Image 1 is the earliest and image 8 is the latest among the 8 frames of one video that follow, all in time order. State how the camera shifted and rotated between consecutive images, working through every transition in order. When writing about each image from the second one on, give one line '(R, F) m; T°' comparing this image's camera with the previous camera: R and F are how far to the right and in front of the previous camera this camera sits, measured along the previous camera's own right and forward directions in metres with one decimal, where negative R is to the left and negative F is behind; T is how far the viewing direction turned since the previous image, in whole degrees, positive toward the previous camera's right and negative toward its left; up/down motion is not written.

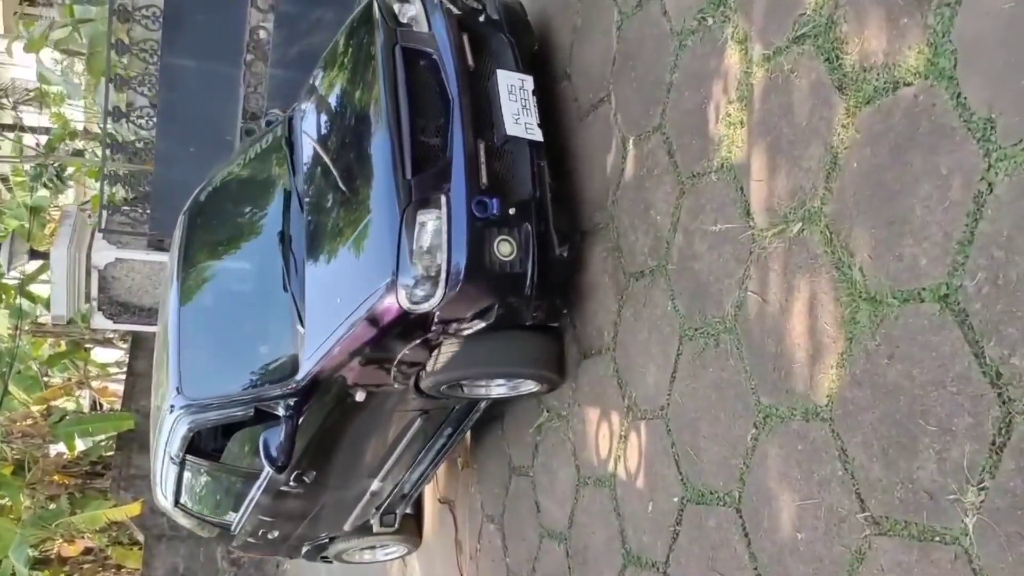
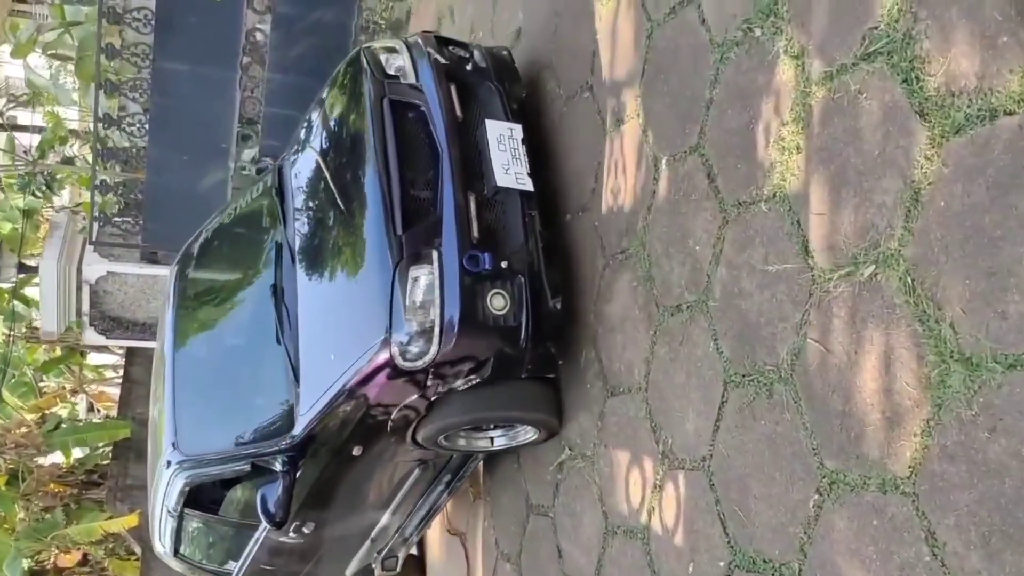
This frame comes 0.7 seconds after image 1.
(-0.1, +0.3) m; 0°
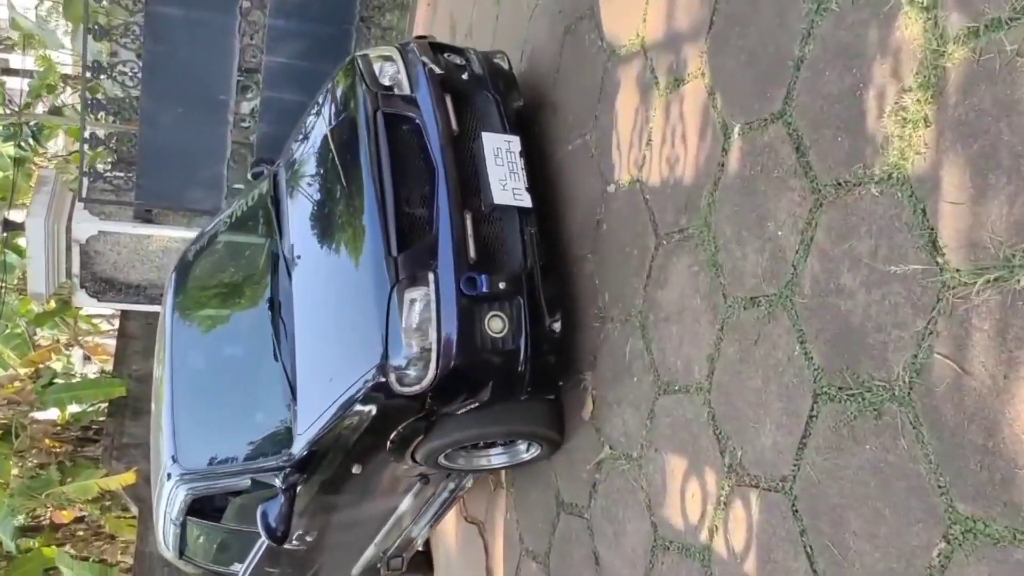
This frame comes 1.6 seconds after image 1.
(-0.1, +0.4) m; 0°
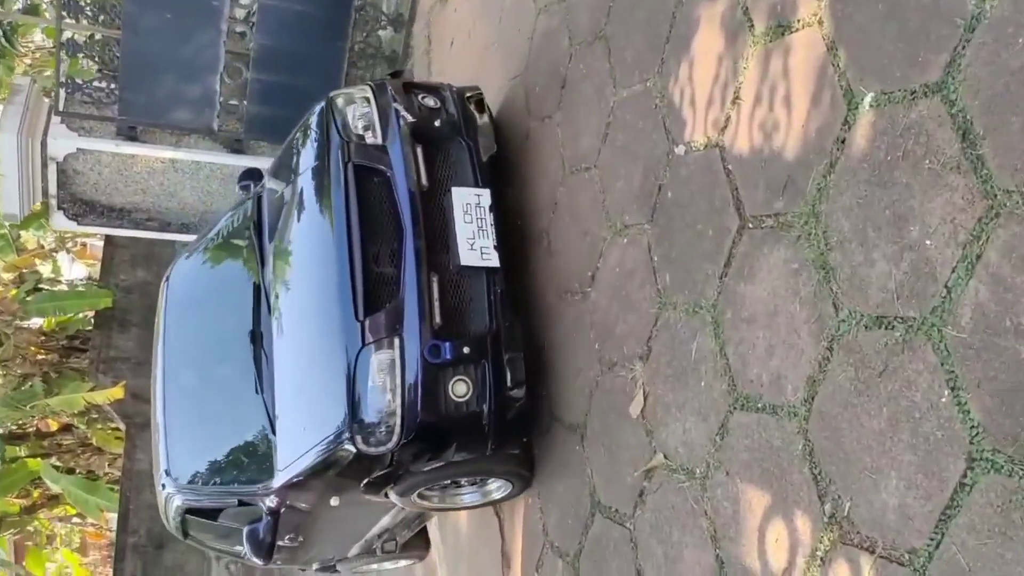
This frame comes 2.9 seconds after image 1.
(-0.2, +0.5) m; +1°
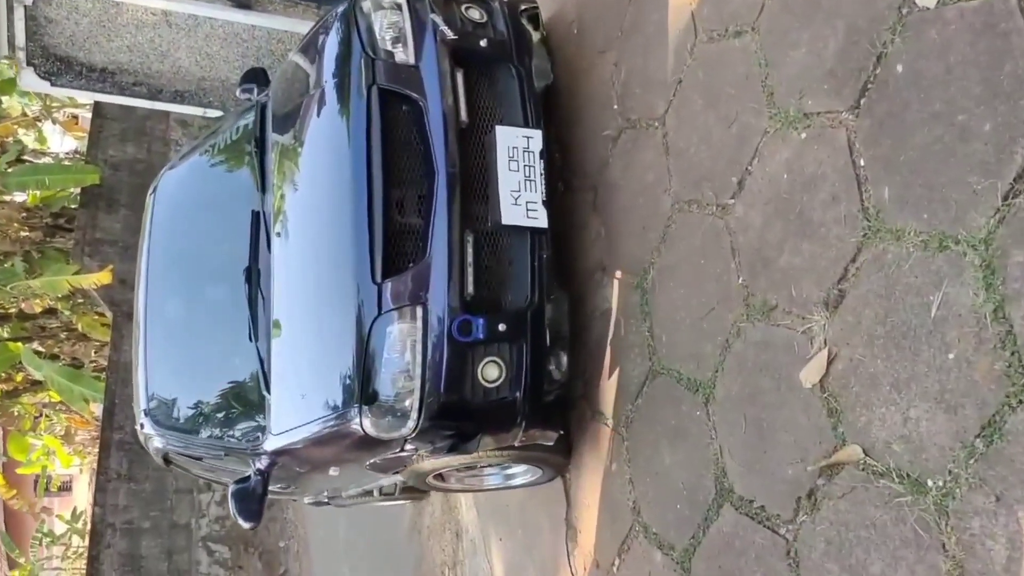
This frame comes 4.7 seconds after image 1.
(-0.3, +0.8) m; +1°
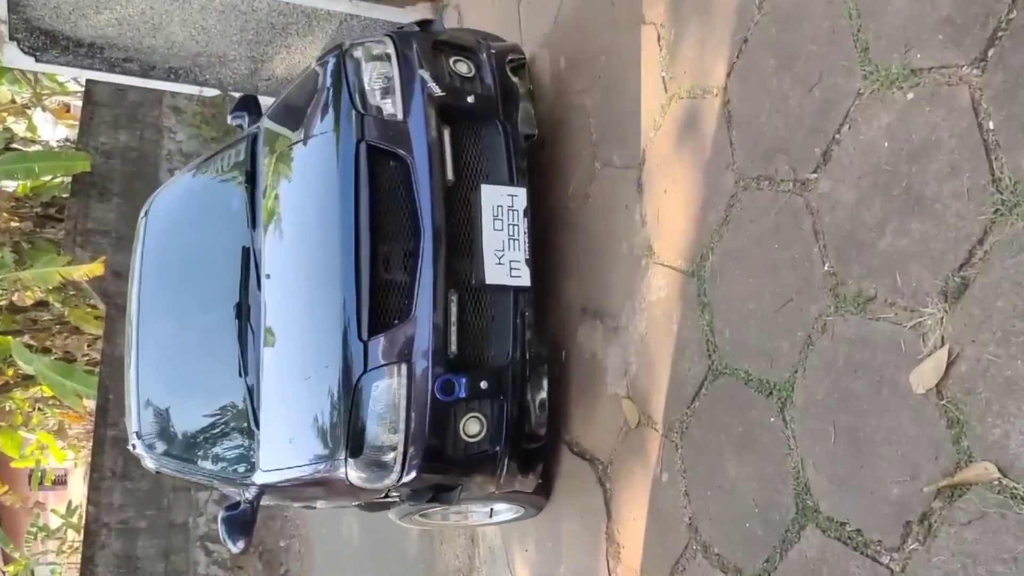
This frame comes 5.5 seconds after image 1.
(-0.1, +0.3) m; 0°
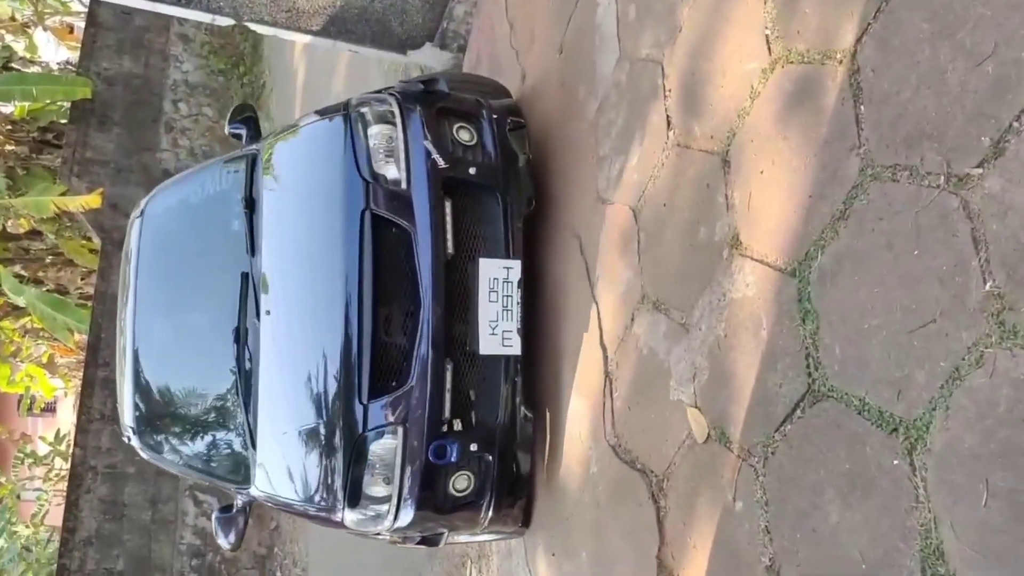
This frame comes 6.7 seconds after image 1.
(-0.2, +0.4) m; 0°
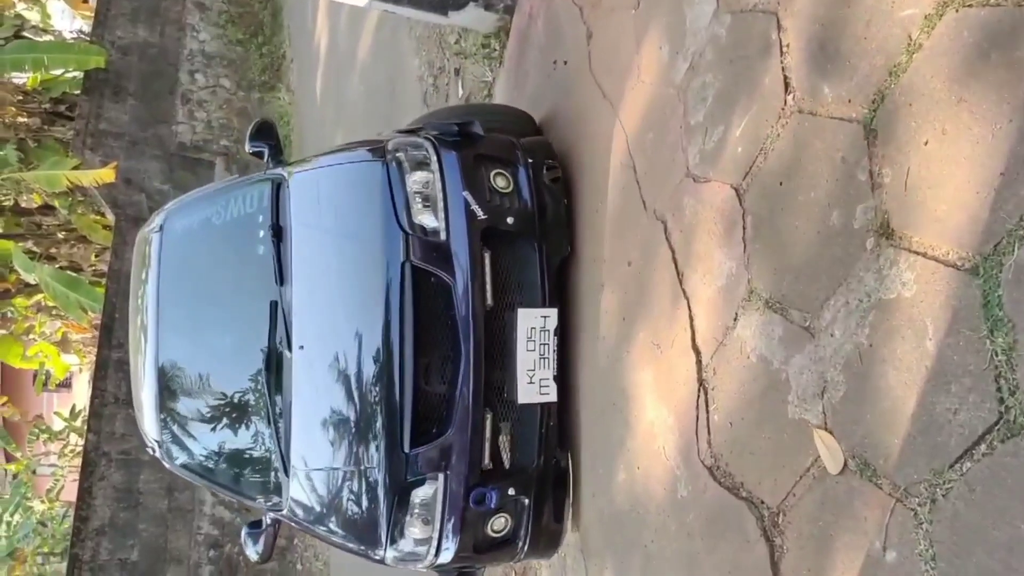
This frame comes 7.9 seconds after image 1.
(-0.2, +0.4) m; -1°
